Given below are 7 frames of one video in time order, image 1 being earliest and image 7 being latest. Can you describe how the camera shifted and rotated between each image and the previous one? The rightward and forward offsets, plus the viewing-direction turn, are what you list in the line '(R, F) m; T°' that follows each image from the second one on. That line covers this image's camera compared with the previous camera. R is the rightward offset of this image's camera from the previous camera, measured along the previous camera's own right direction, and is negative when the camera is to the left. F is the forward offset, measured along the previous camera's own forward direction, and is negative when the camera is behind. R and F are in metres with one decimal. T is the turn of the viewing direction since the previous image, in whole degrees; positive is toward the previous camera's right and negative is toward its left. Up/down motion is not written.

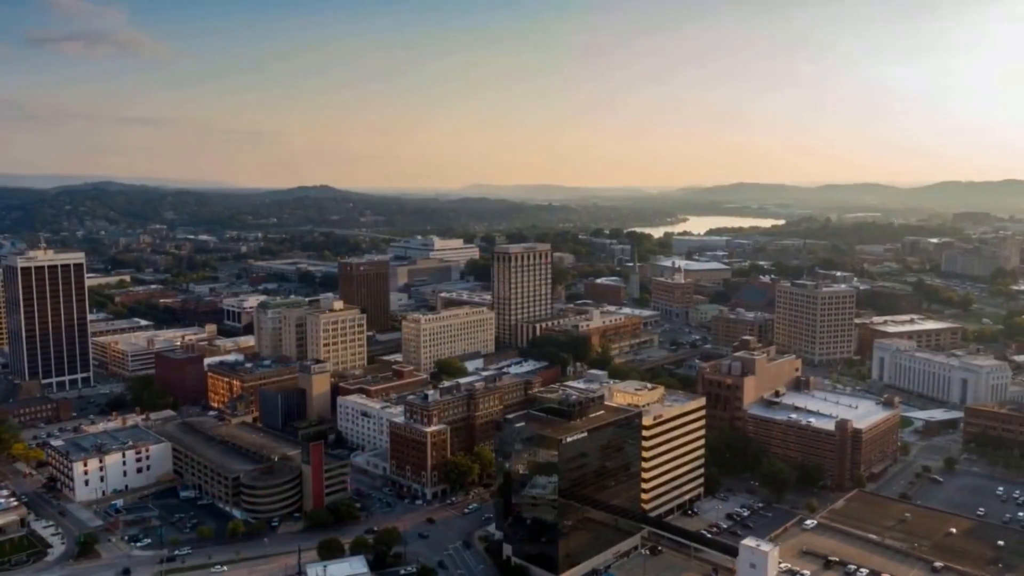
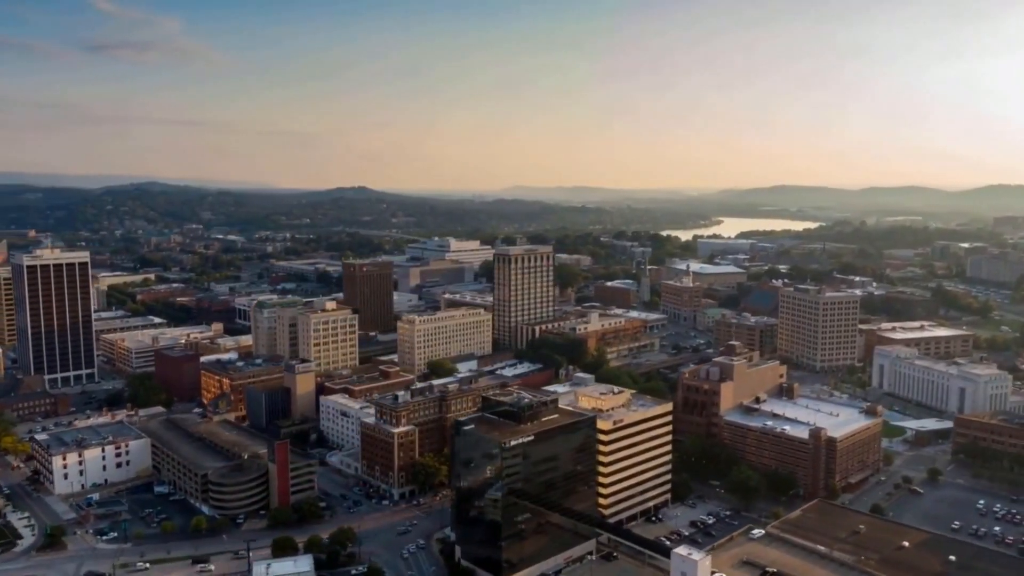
(+3.0, +0.1) m; -3°
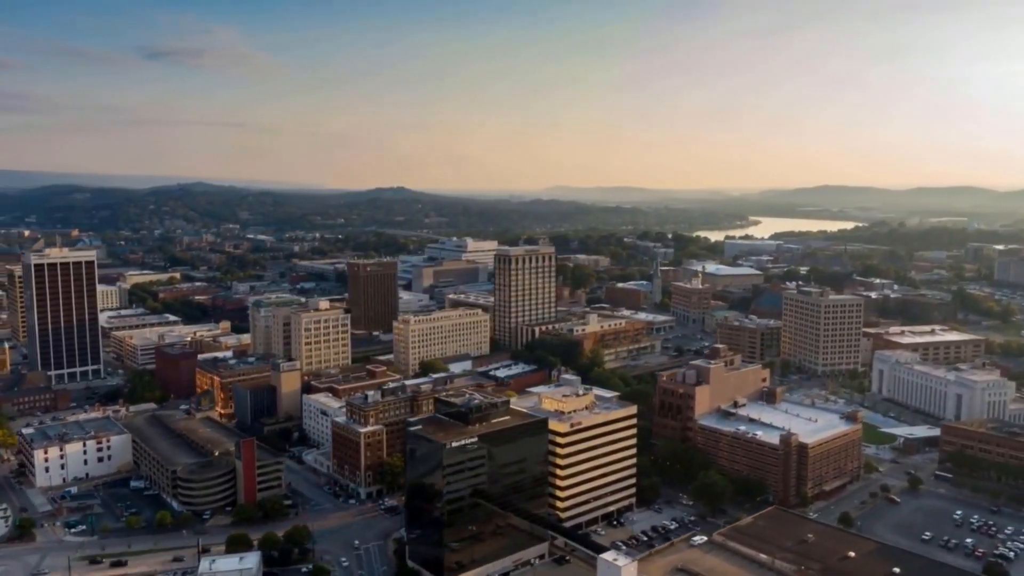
(+3.2, +0.2) m; -3°
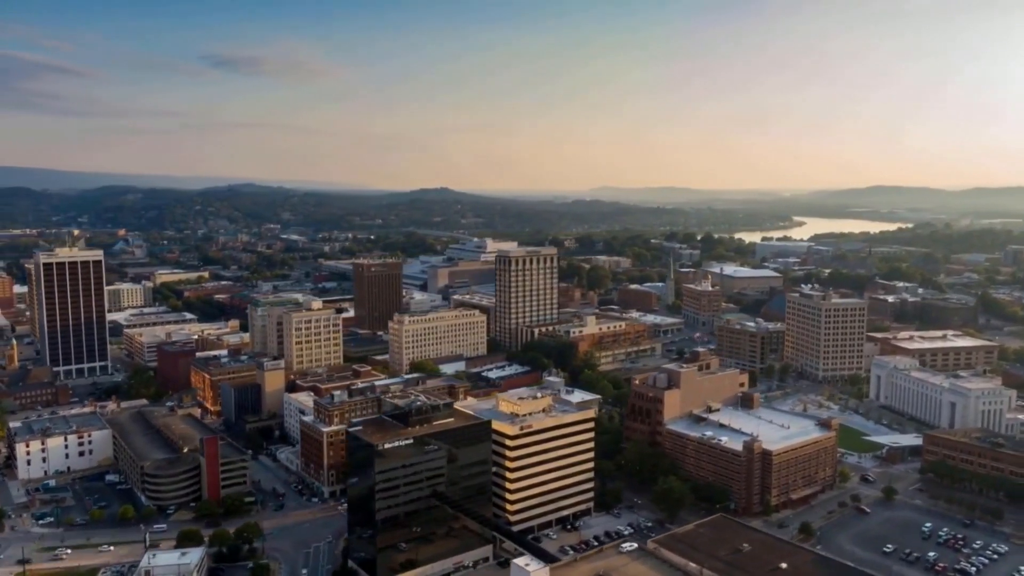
(+3.6, +0.2) m; -3°
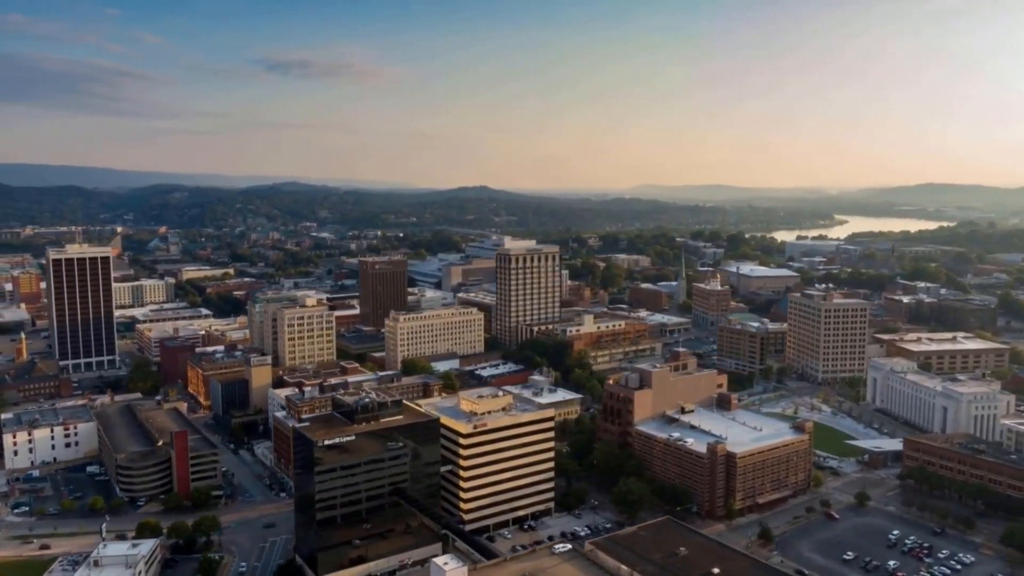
(+3.3, +0.2) m; -3°
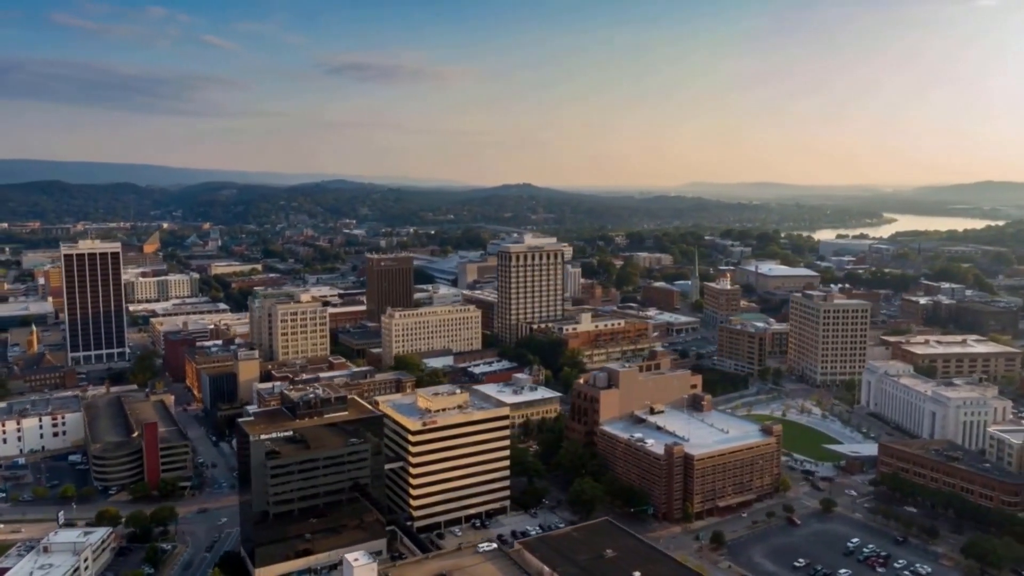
(+3.6, +0.2) m; -4°
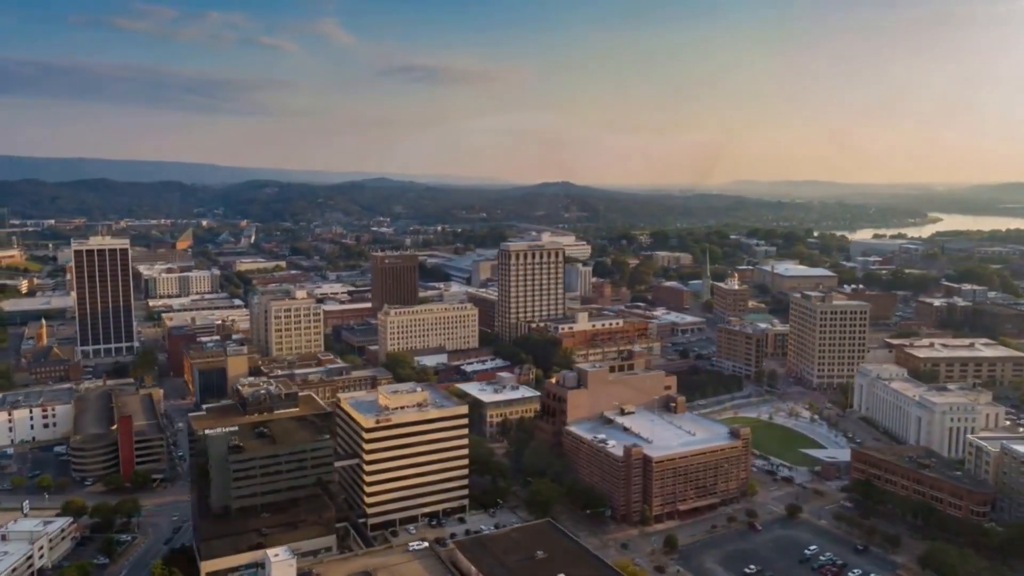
(+3.2, +0.2) m; -3°
